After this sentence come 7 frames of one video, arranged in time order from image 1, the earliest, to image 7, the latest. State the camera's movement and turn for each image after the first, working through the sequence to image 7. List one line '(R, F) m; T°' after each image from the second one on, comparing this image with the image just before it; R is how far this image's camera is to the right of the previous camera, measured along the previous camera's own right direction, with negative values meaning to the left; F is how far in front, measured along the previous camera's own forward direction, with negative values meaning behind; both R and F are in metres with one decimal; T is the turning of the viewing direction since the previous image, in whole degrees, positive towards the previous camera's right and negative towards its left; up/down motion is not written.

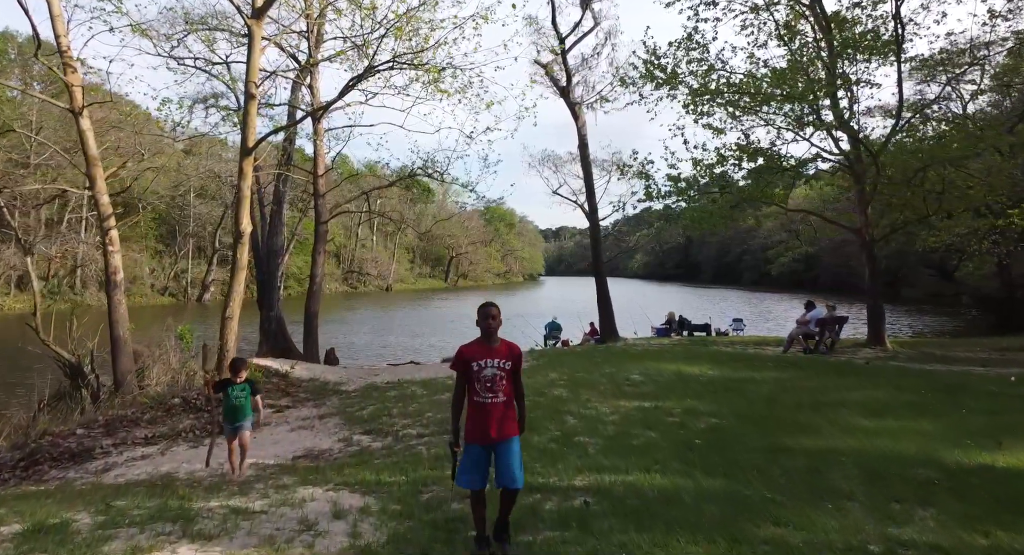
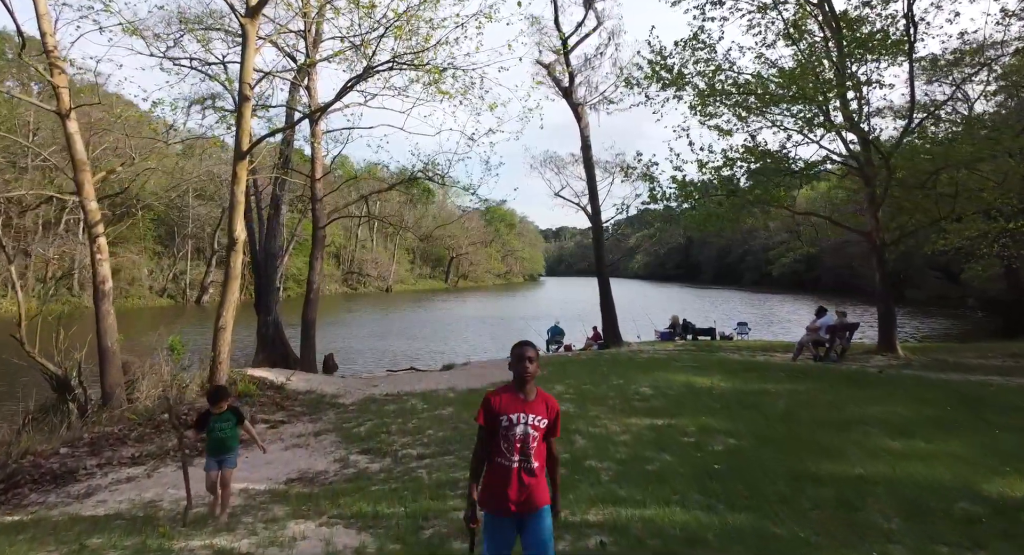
(-0.1, +0.3) m; 0°
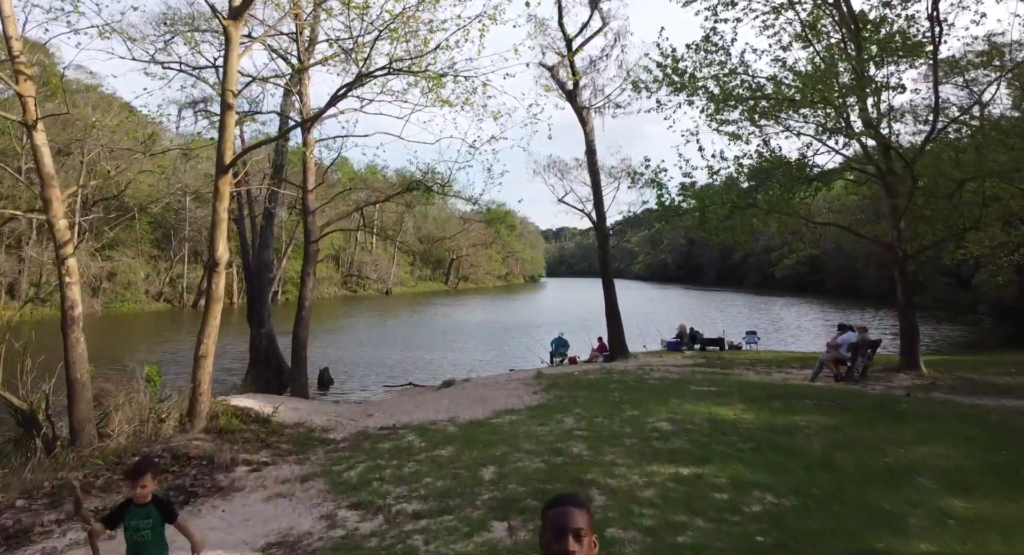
(-0.1, +0.7) m; 0°
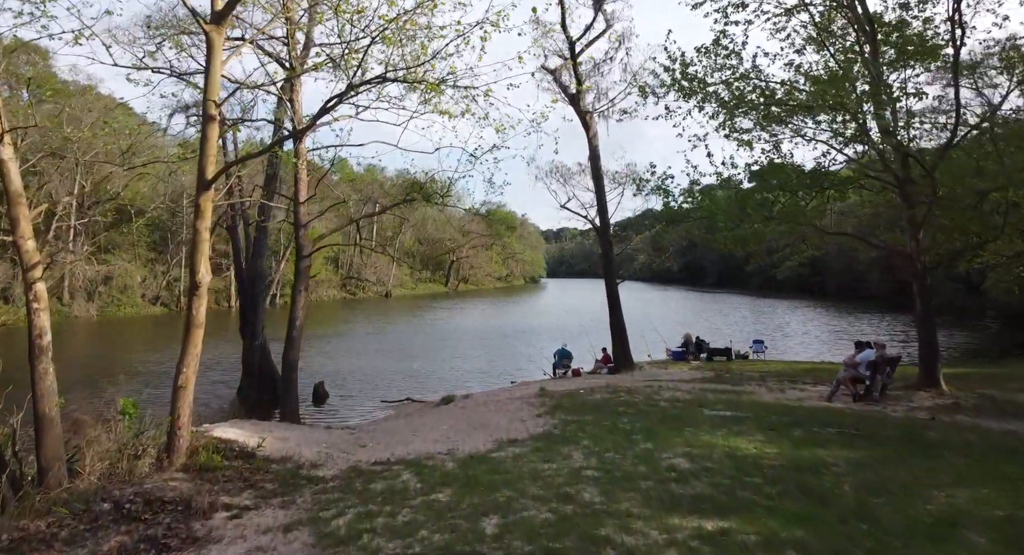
(0.0, +0.6) m; 0°
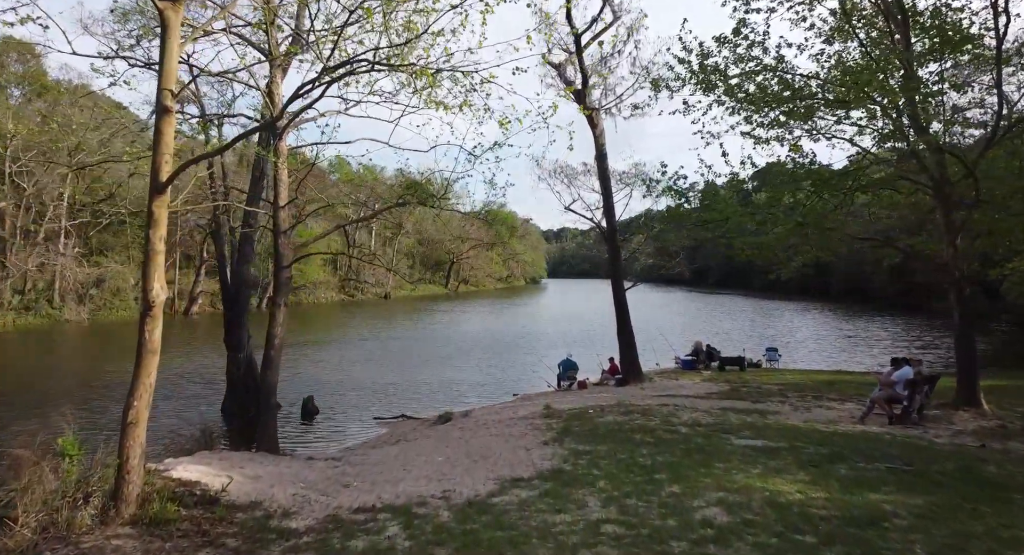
(-0.1, +1.0) m; 0°
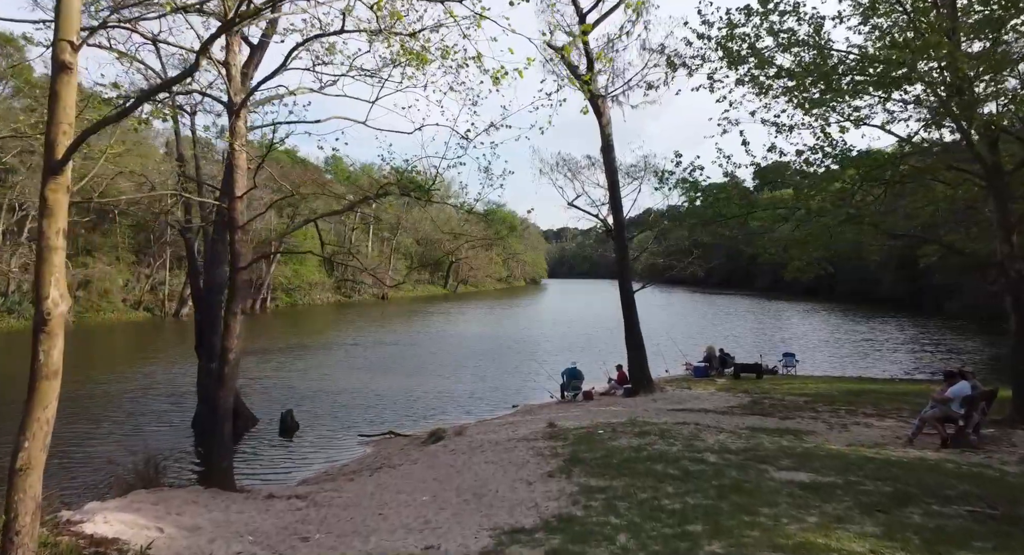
(0.0, +1.4) m; 0°
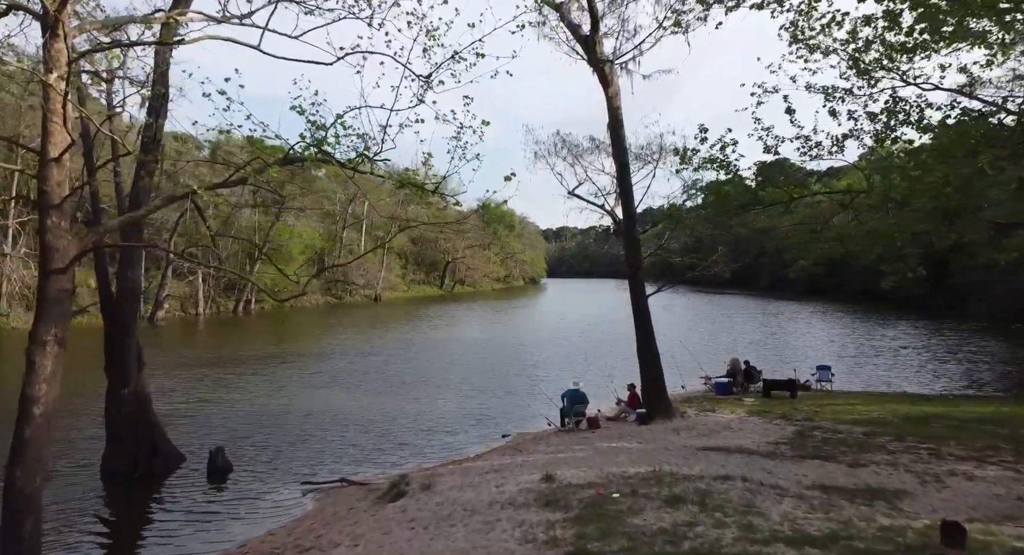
(+0.2, +2.7) m; 0°
